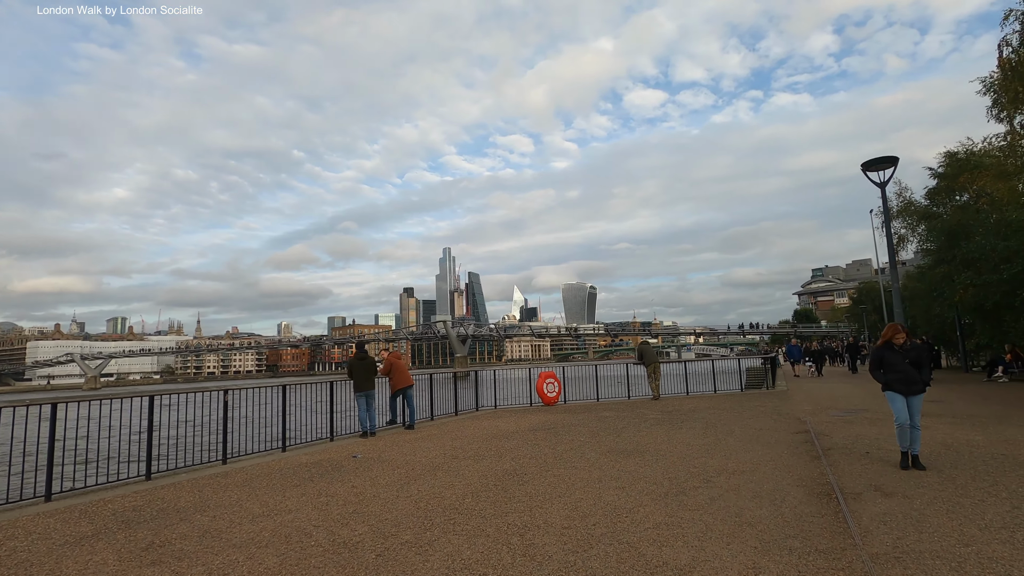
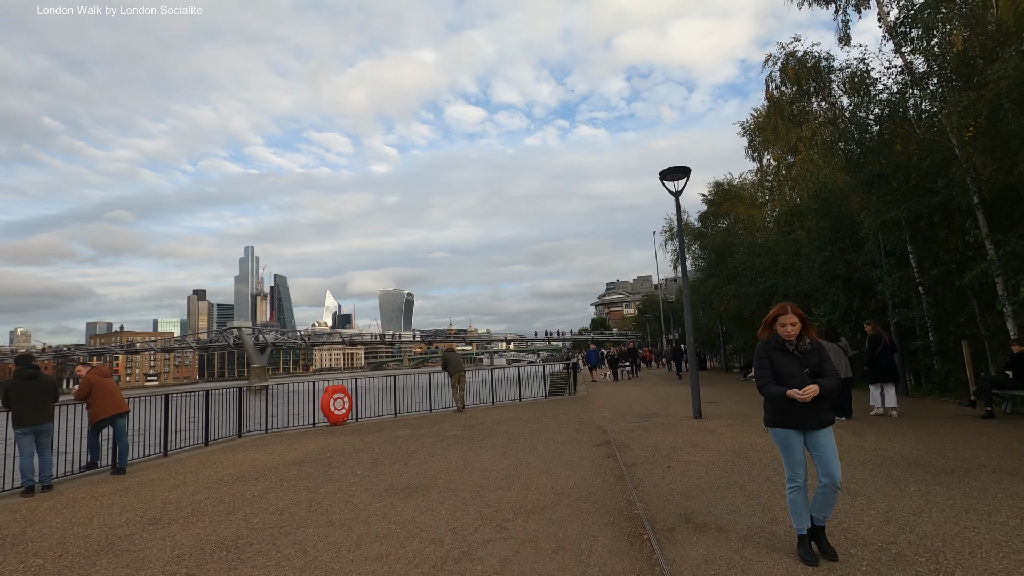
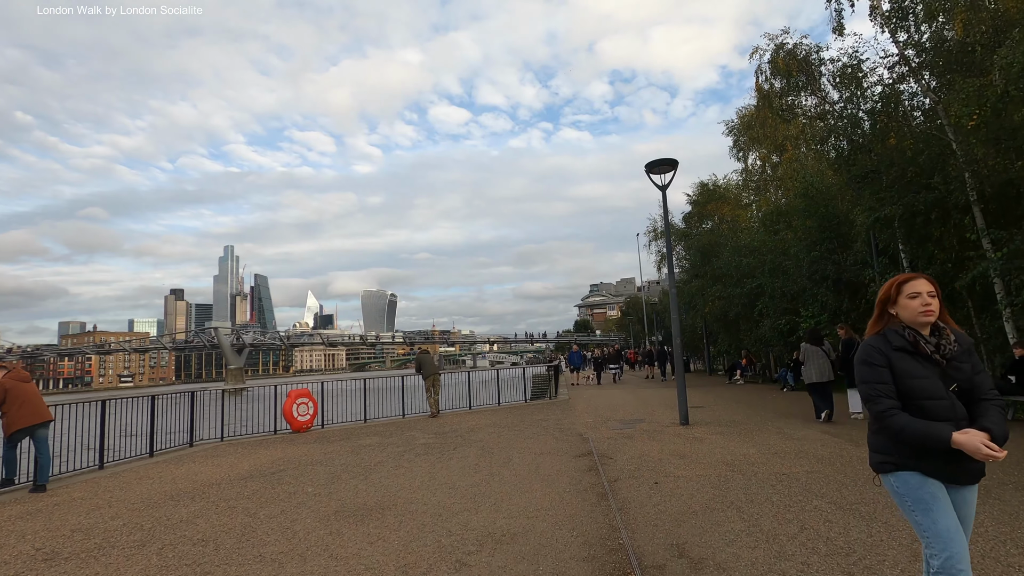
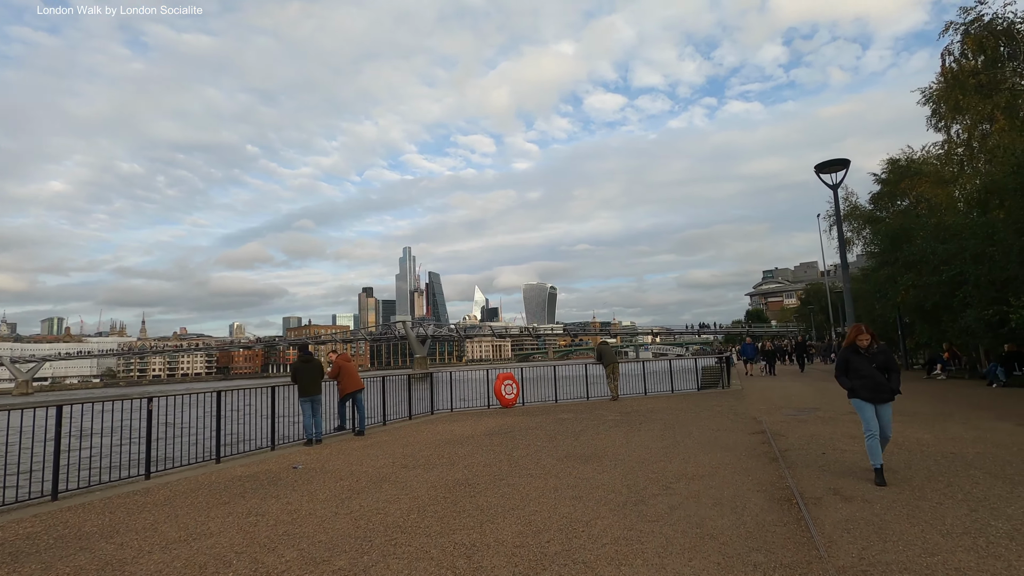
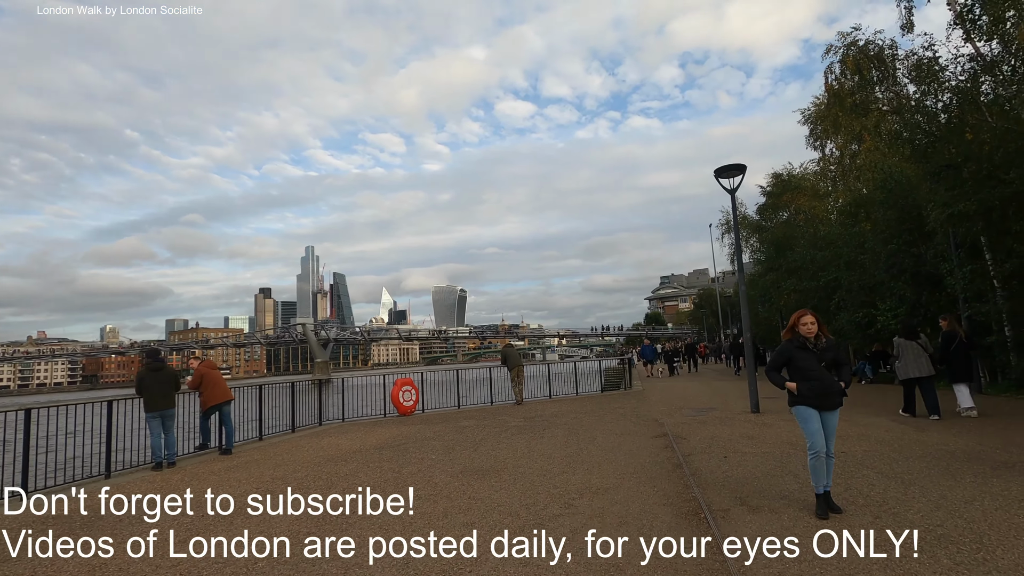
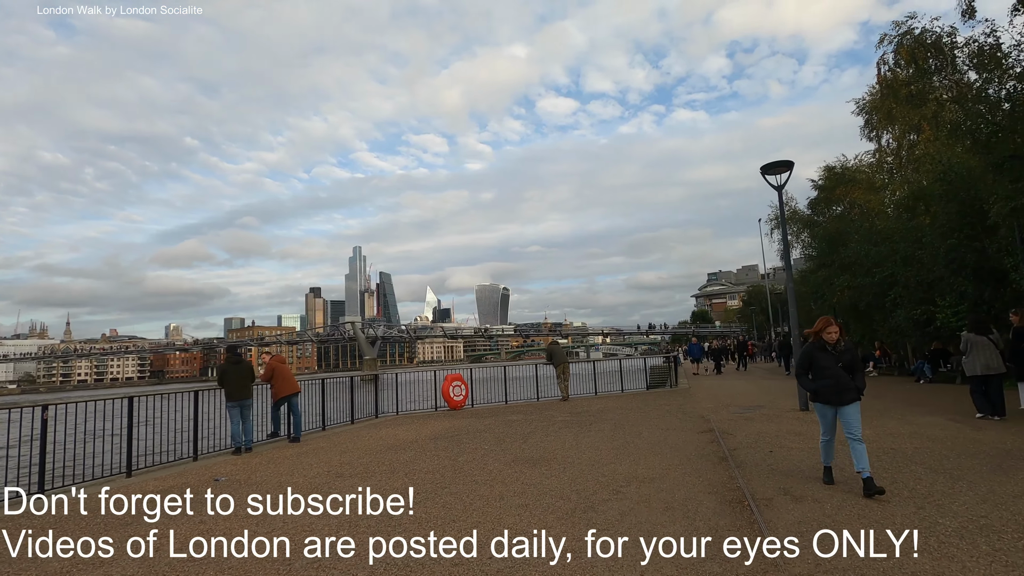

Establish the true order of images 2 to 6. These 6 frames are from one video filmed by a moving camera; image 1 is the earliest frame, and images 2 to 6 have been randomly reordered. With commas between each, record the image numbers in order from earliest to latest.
4, 6, 5, 2, 3
